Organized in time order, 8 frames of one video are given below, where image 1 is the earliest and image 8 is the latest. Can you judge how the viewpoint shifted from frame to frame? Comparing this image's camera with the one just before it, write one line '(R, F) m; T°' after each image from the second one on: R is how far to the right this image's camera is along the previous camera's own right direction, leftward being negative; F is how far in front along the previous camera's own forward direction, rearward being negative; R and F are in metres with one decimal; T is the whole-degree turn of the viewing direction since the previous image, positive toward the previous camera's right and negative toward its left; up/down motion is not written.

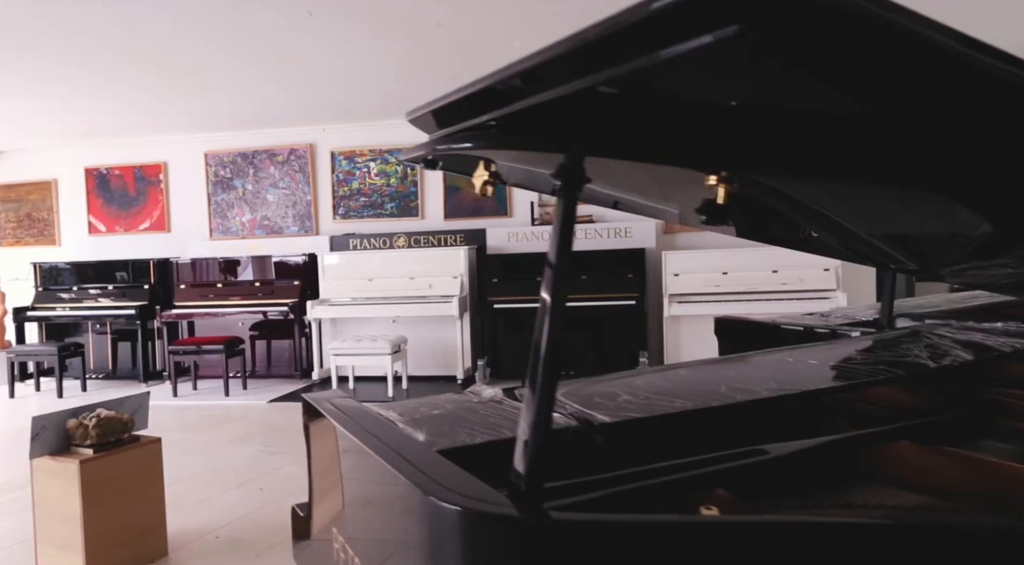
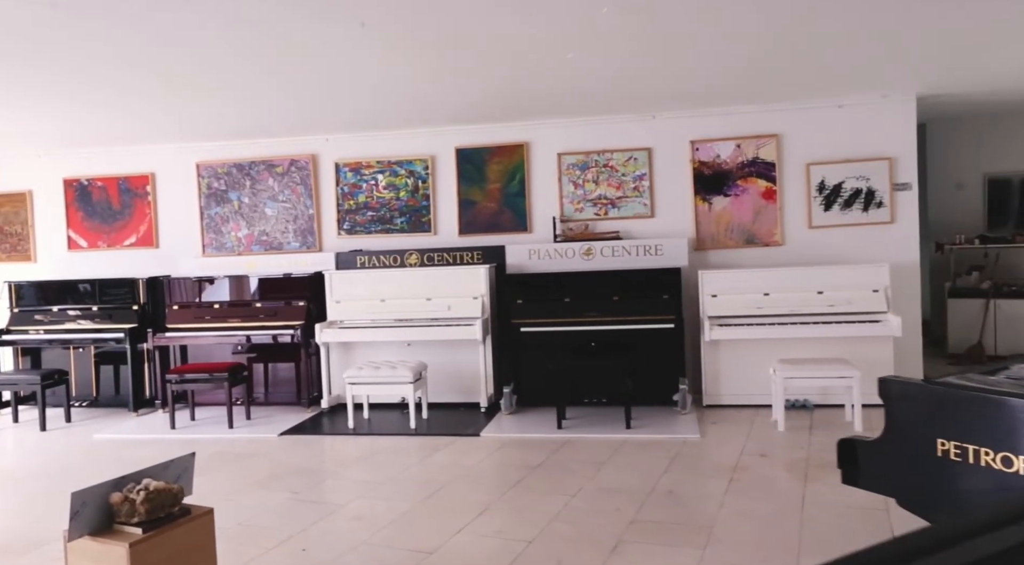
(-0.5, +0.4) m; +3°
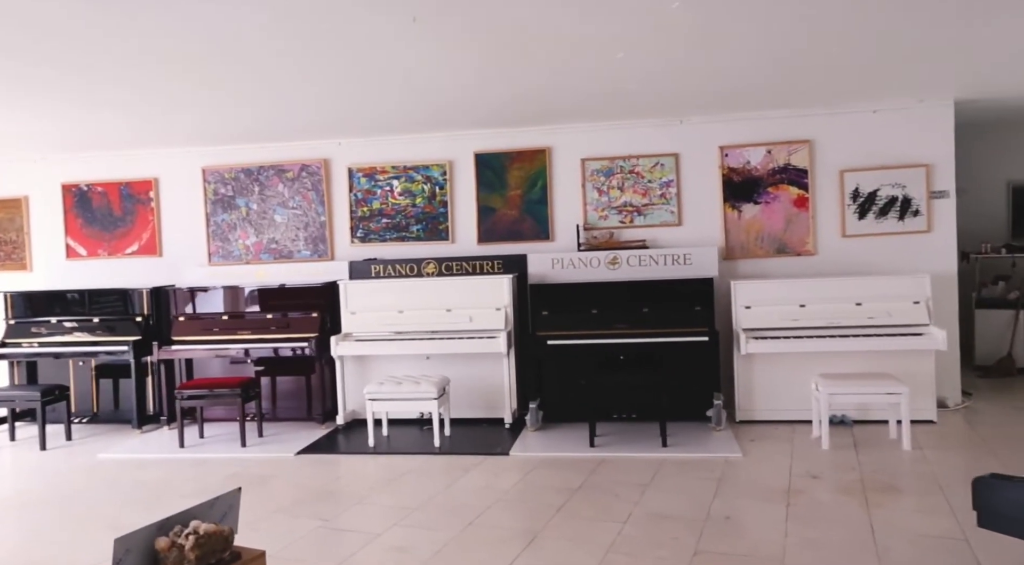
(-0.3, +0.2) m; +1°
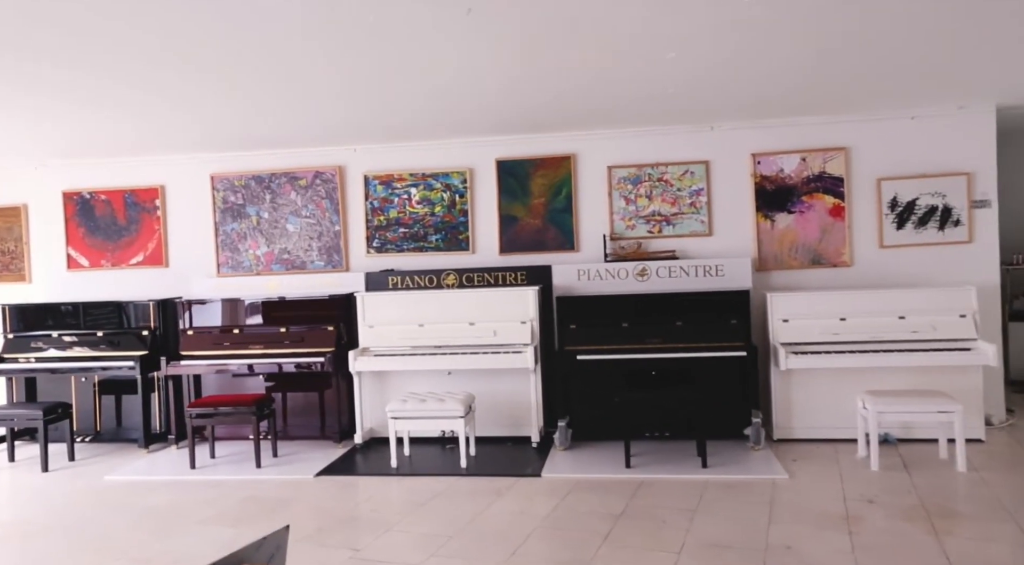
(-0.3, +0.2) m; +1°
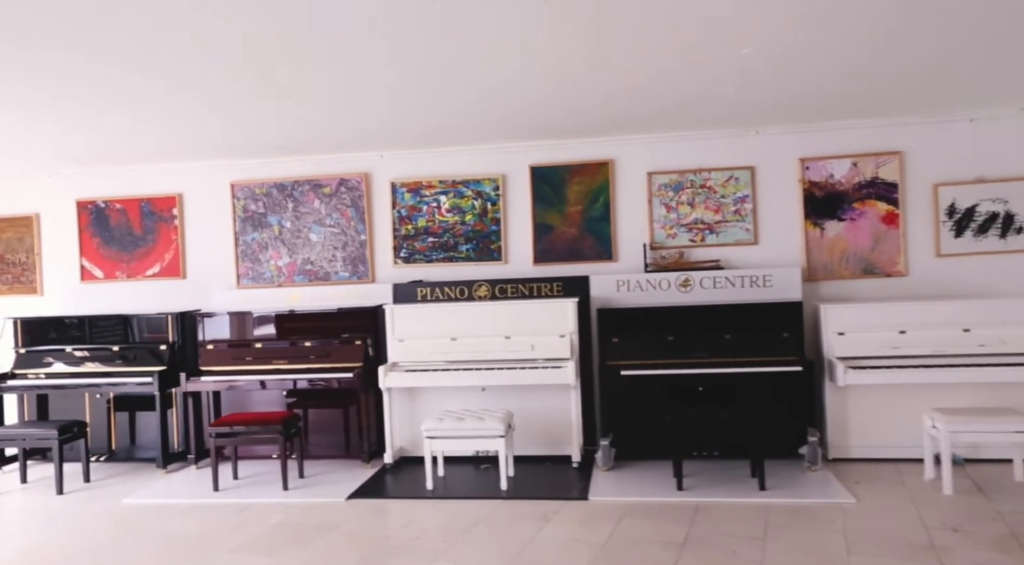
(-0.3, +0.3) m; 0°
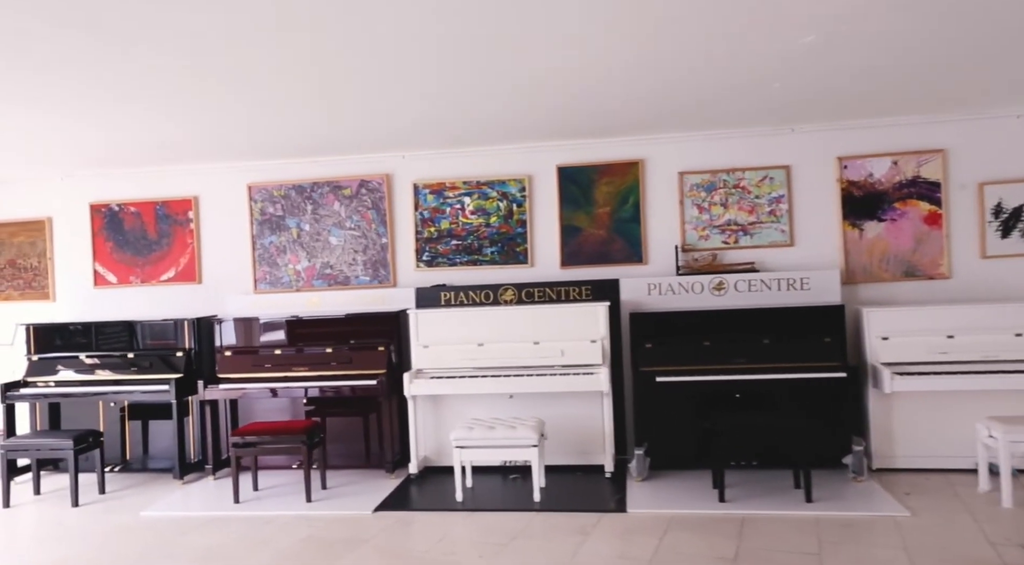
(-0.2, +0.2) m; 0°
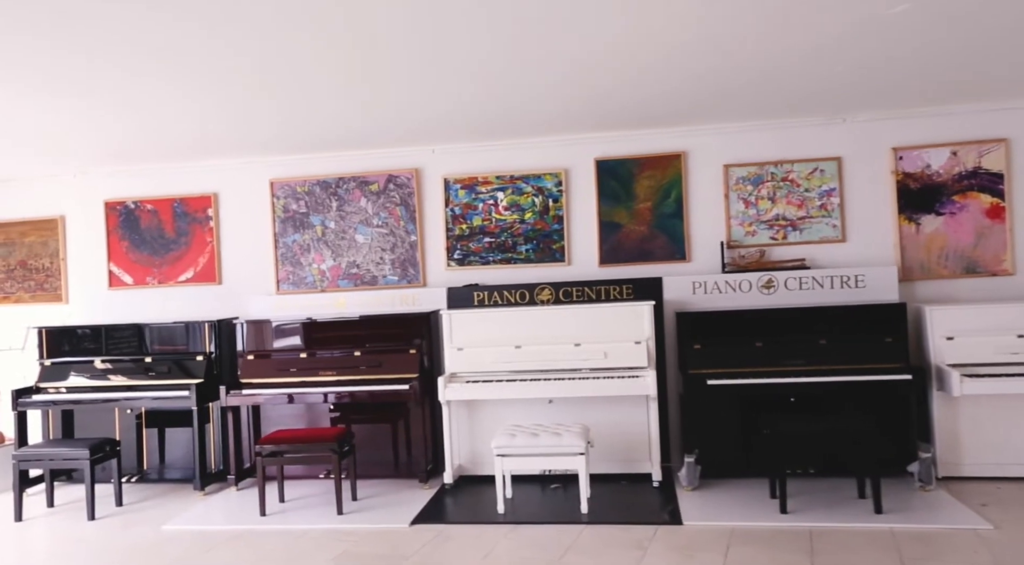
(-0.2, +0.3) m; 0°
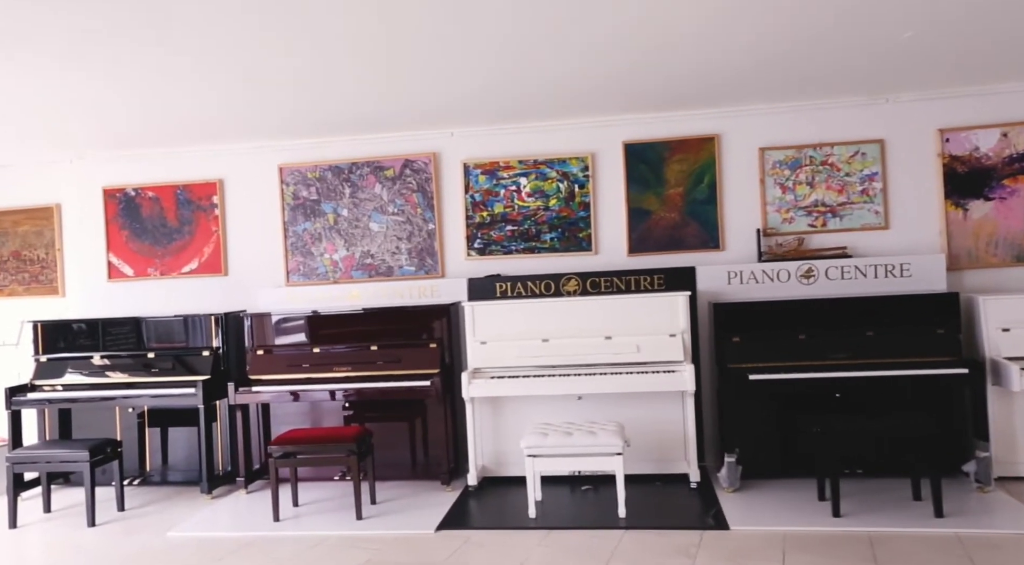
(-0.2, +0.3) m; 0°
